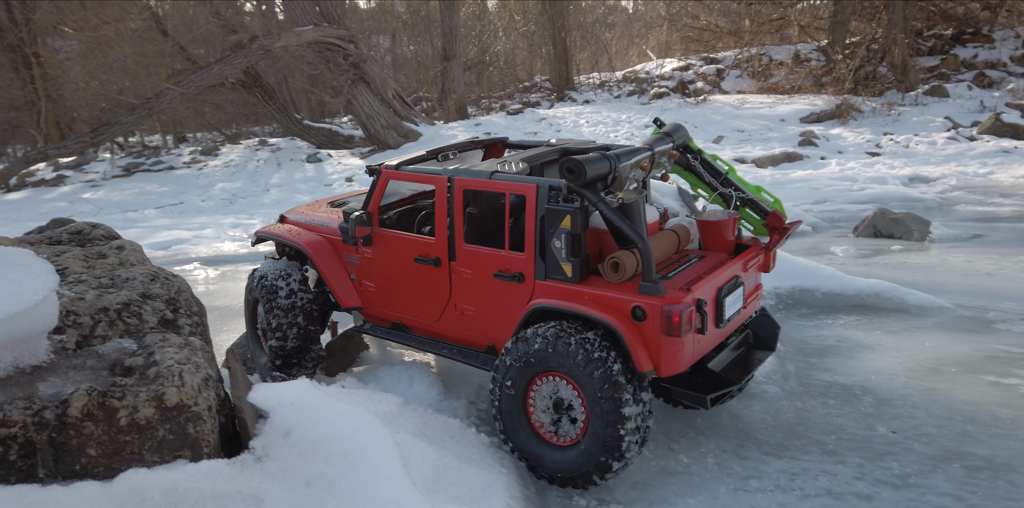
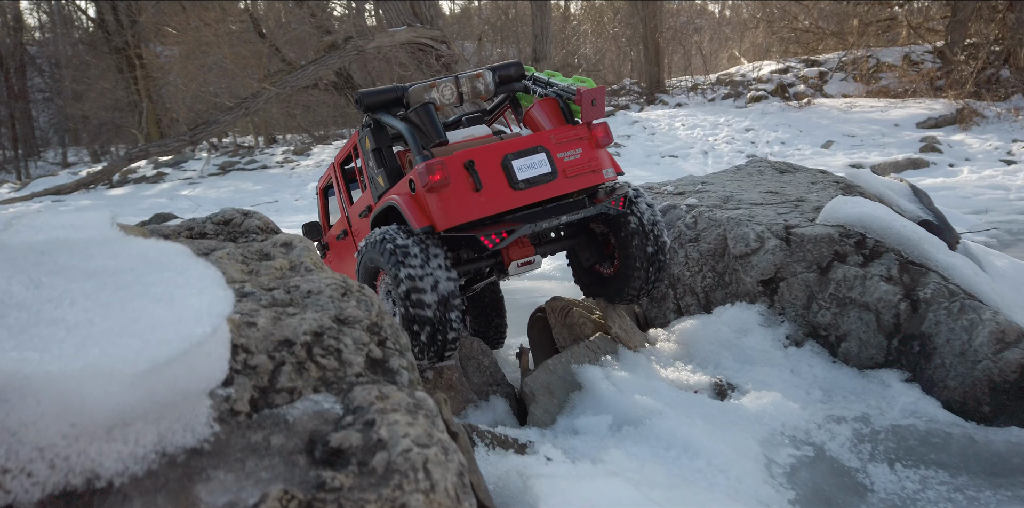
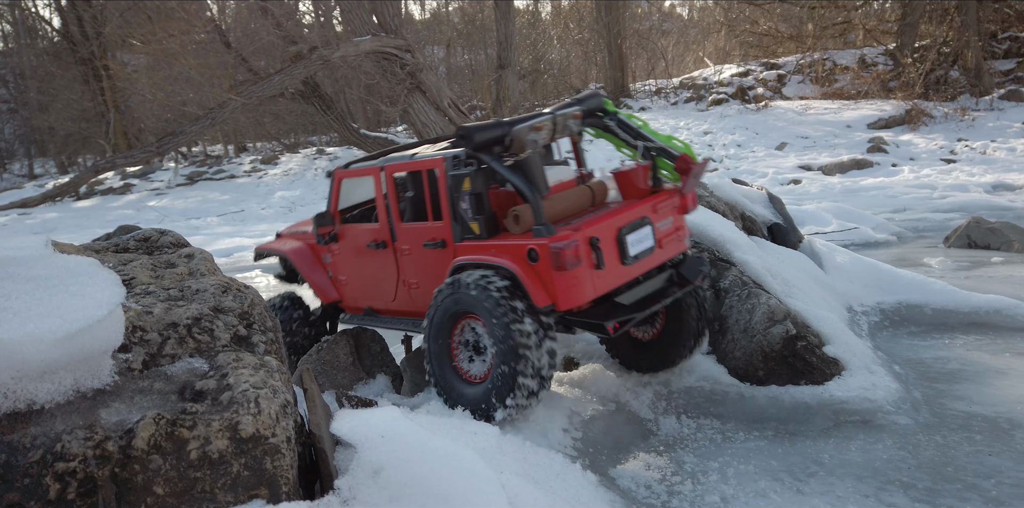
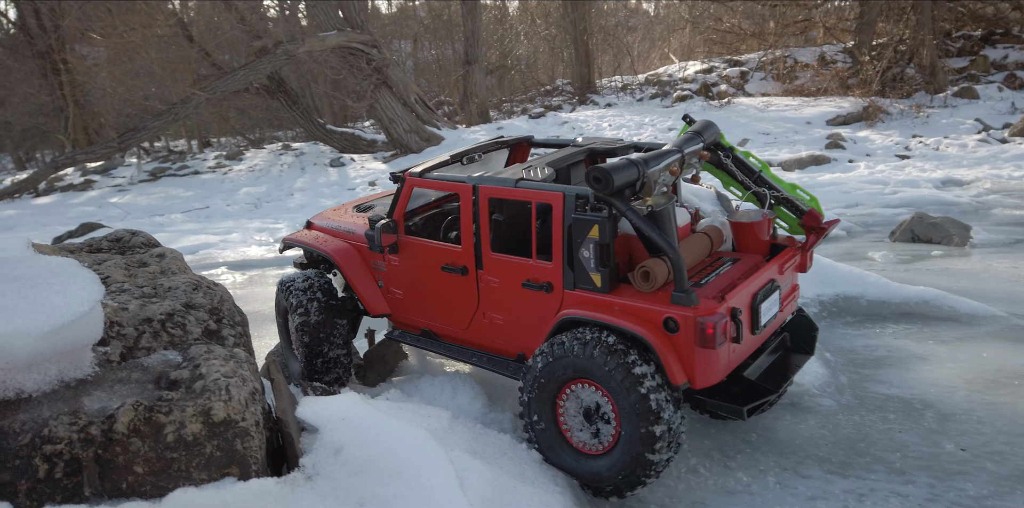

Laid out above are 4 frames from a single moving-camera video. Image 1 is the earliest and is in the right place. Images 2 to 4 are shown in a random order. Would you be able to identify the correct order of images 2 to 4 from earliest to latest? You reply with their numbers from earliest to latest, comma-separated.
4, 3, 2
